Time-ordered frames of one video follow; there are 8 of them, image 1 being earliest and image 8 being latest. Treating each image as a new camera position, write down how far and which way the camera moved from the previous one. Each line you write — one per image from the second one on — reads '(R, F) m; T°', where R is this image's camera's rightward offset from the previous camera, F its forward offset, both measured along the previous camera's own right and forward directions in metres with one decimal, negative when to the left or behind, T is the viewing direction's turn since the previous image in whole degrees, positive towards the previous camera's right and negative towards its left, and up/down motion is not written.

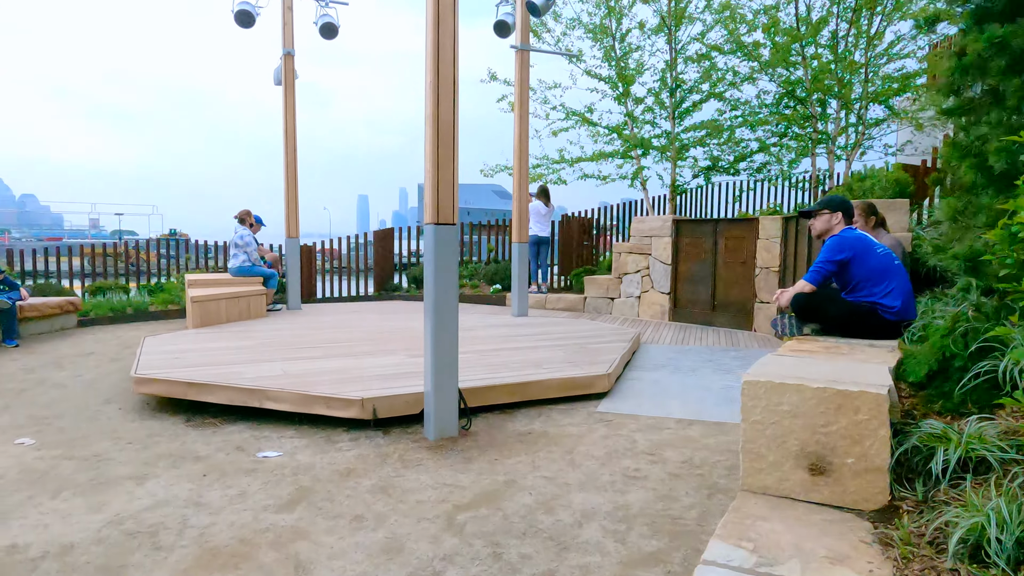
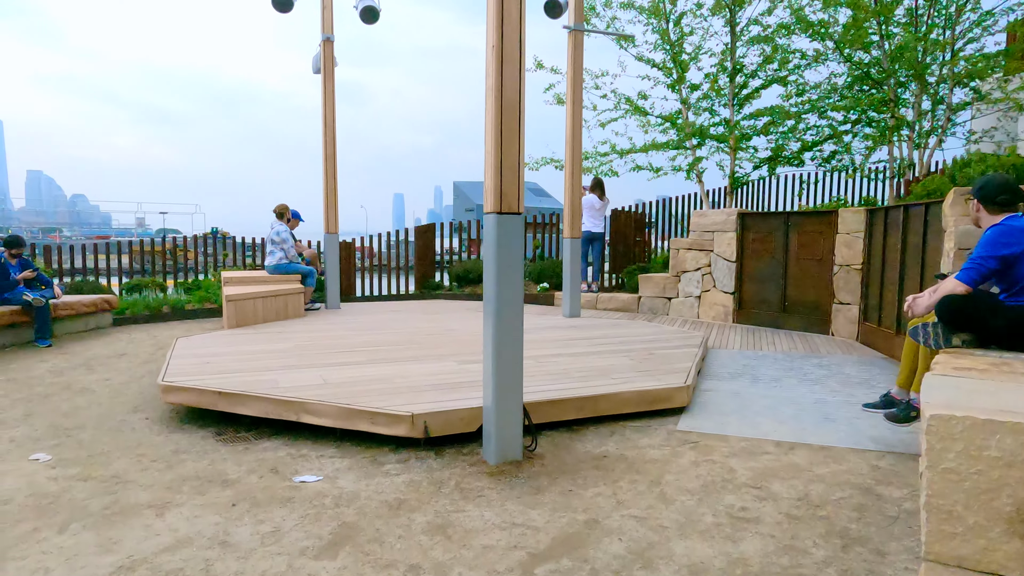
(-0.2, +0.5) m; -3°
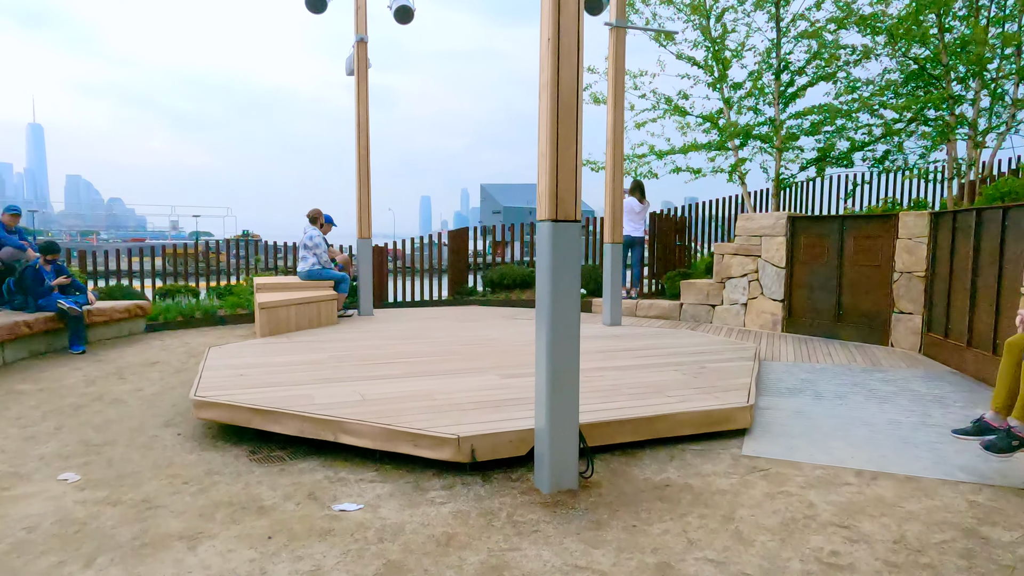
(-0.1, +0.2) m; -2°
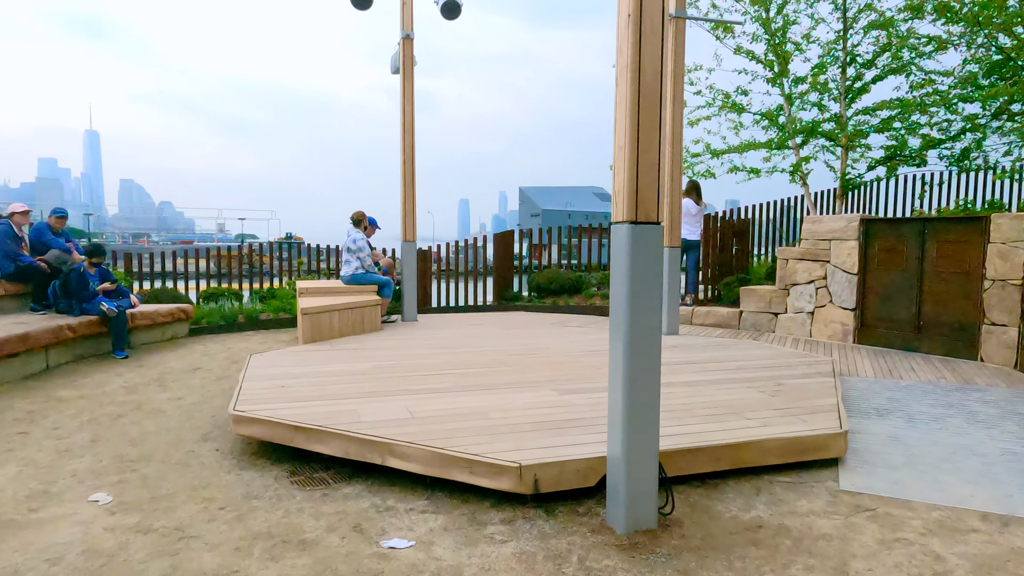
(-0.1, +0.3) m; -3°
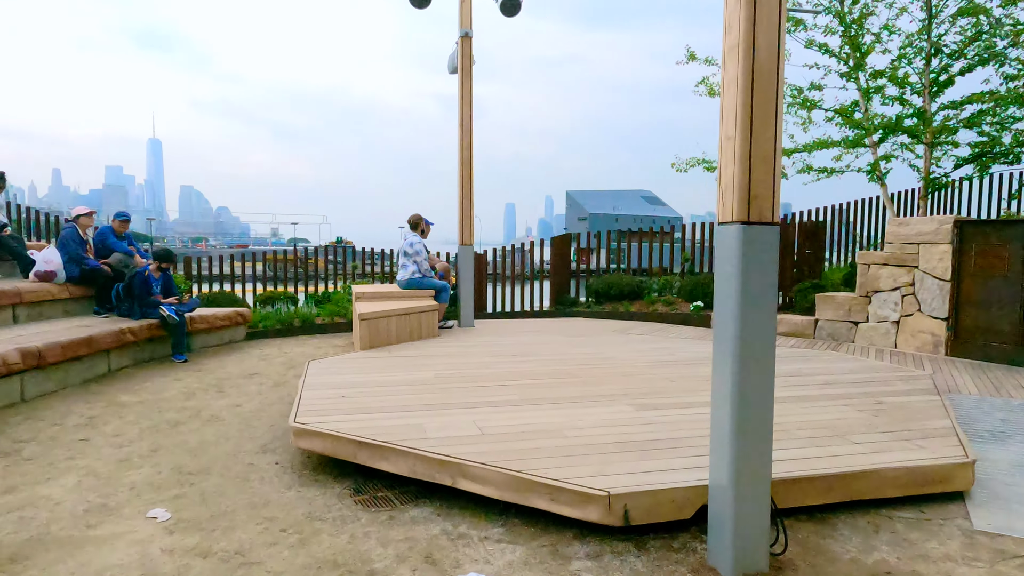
(-0.1, +0.2) m; -4°
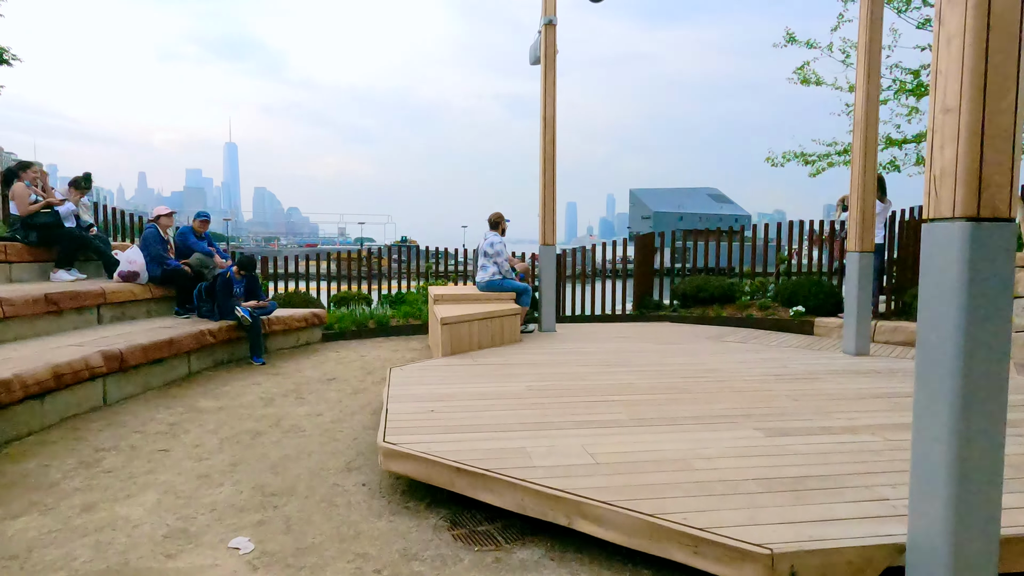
(-0.2, +0.4) m; -5°
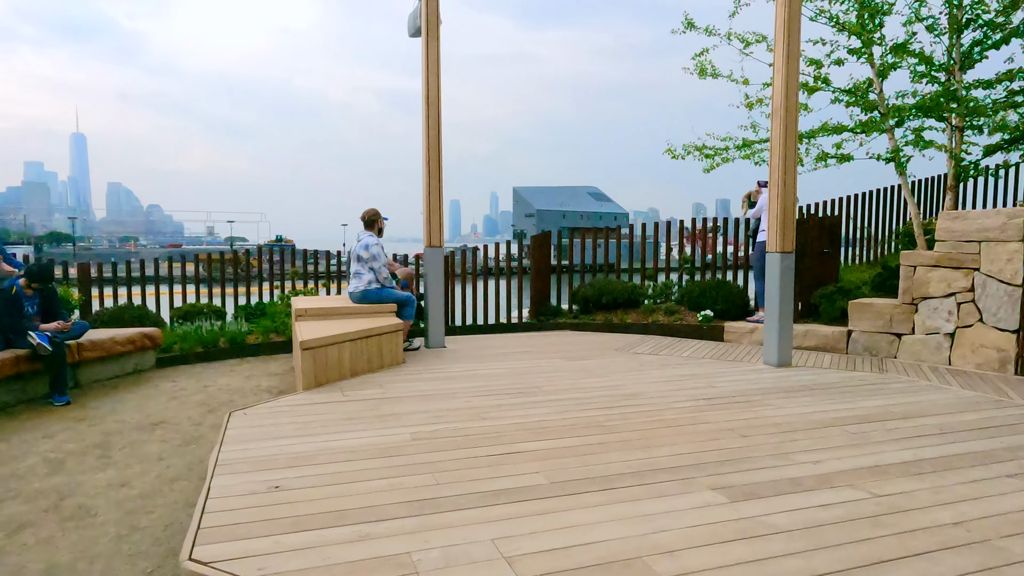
(0.0, +0.9) m; +10°
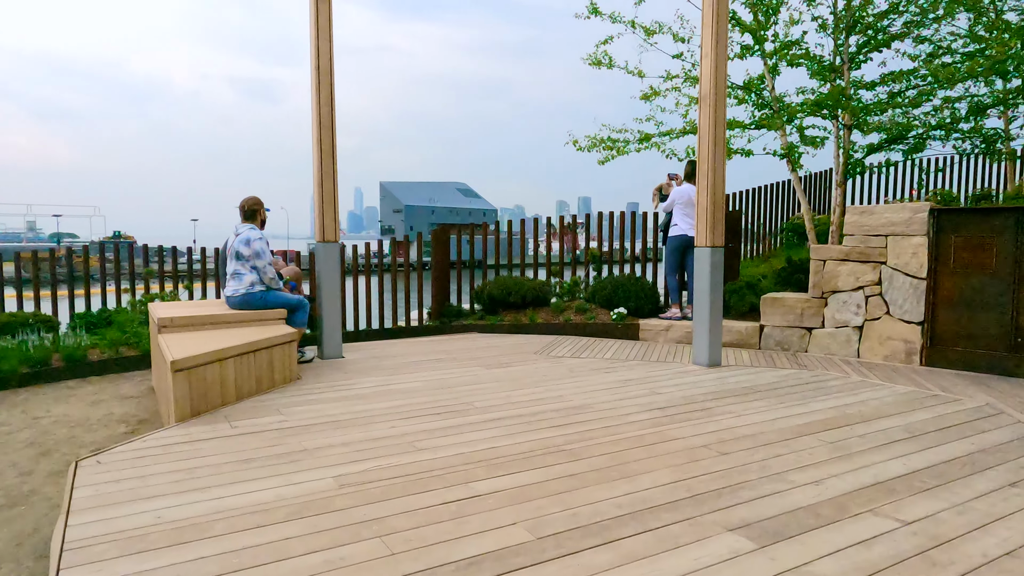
(-0.3, +0.6) m; +11°
